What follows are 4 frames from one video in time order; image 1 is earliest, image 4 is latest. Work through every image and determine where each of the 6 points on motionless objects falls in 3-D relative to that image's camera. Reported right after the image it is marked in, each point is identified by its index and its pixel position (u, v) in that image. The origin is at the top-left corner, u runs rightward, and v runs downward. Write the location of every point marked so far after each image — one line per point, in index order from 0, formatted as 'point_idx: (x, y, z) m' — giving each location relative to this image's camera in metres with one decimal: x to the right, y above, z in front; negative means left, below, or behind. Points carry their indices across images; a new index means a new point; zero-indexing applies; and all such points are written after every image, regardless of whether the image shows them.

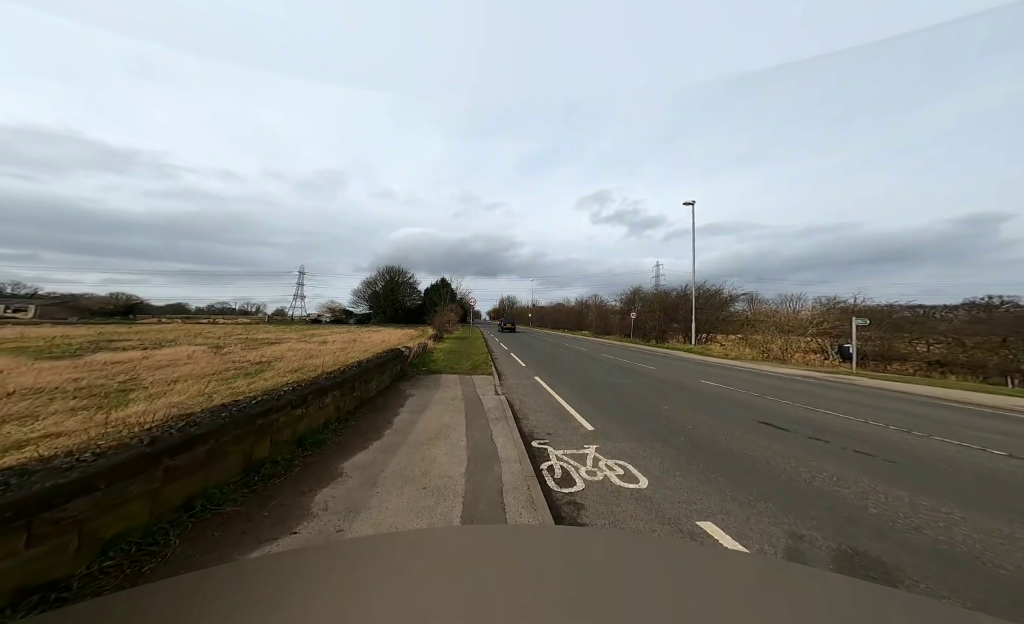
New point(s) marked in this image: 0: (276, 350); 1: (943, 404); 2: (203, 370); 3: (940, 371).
0: (-9.5, -1.5, +12.9) m
1: (+11.1, -2.3, +8.2) m
2: (-8.0, -1.5, +8.4) m
3: (+16.6, -2.3, +12.4) m
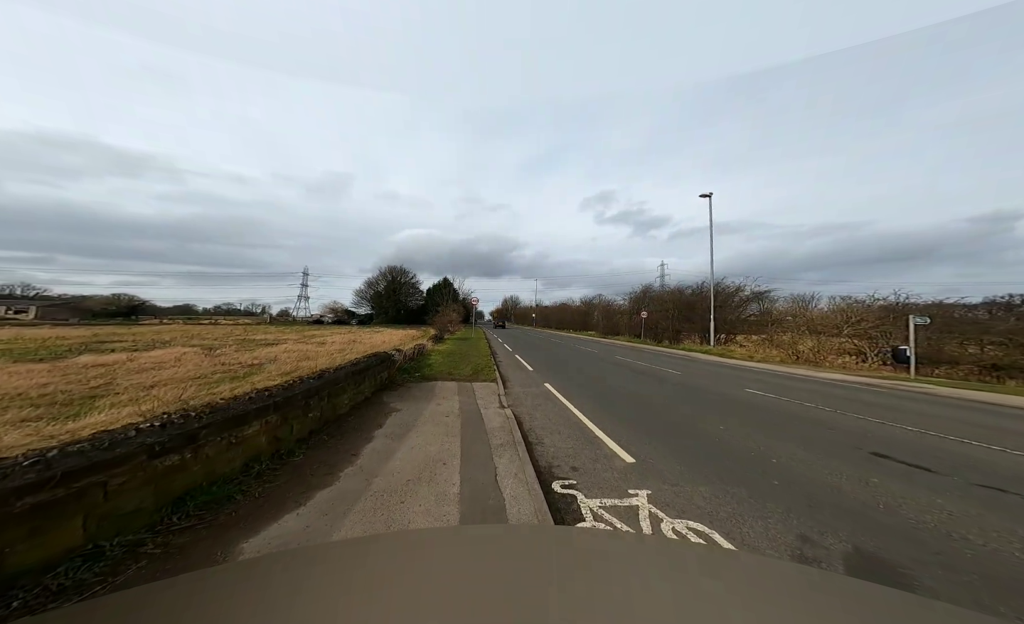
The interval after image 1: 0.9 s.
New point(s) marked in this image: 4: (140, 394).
0: (-9.3, -1.5, +12.4) m
1: (+11.3, -2.3, +7.4) m
2: (-7.8, -1.5, +7.8) m
3: (+16.8, -2.2, +11.5) m
4: (-6.8, -1.5, +6.0) m
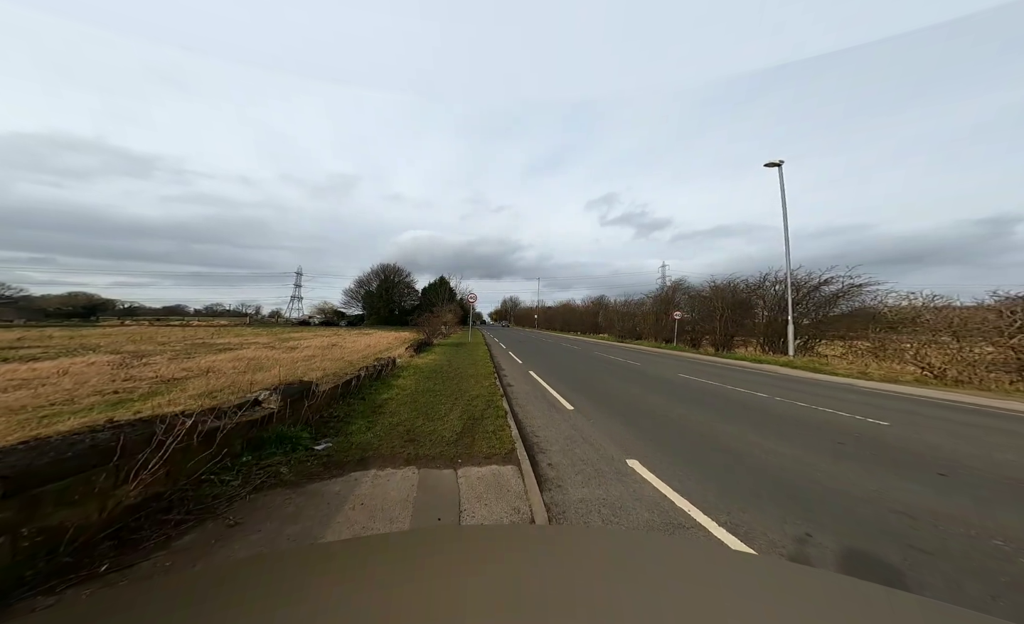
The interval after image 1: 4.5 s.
0: (-9.1, -1.4, +9.9) m
1: (+11.5, -2.2, +4.9) m
2: (-7.6, -1.4, +5.3) m
3: (+17.1, -2.2, +9.0) m
4: (-6.6, -1.4, +3.5) m
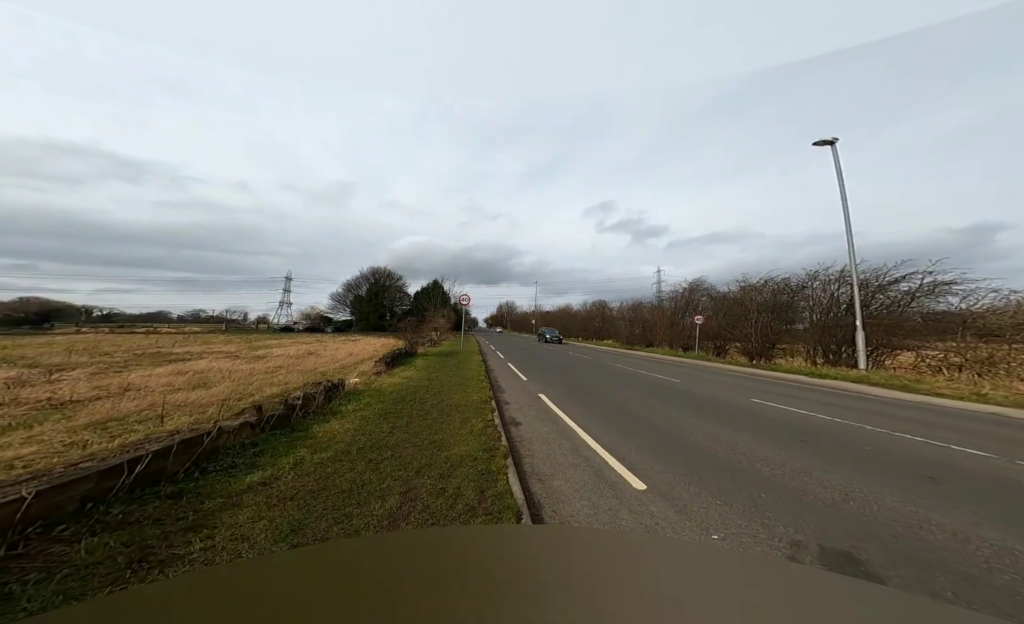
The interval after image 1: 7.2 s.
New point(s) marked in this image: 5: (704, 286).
0: (-9.1, -1.5, +8.2) m
1: (+11.6, -2.2, +3.5) m
2: (-7.5, -1.4, +3.6) m
3: (+17.1, -2.3, +7.7) m
4: (-6.5, -1.4, +1.8) m
5: (+10.6, +1.4, +19.7) m
